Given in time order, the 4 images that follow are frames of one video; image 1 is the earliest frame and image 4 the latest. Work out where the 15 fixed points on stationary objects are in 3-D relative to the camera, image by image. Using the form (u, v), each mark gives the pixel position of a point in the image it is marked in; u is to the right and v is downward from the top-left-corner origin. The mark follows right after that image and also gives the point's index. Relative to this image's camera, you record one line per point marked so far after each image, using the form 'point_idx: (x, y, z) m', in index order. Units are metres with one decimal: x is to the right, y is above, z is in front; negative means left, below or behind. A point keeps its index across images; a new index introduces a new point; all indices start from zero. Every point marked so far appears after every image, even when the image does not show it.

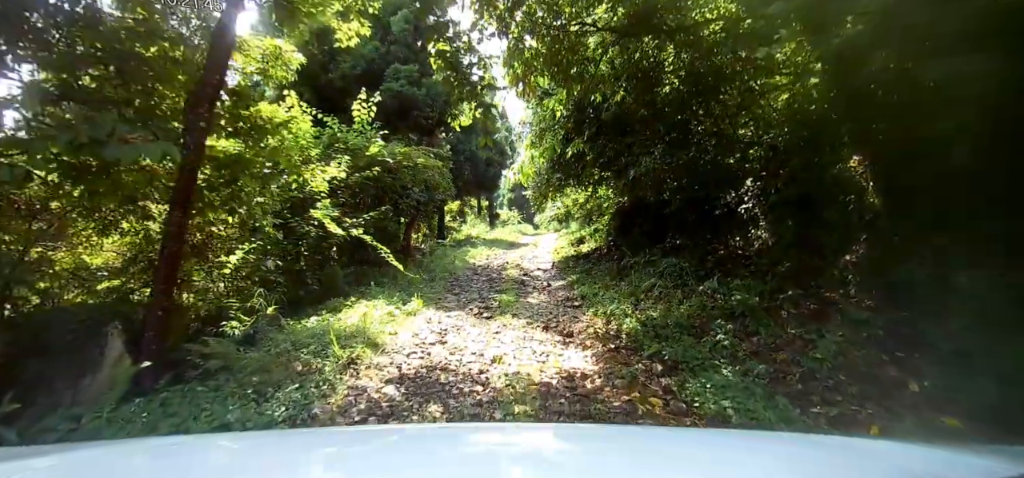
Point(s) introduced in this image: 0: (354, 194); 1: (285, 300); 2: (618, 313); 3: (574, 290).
0: (-2.9, +0.8, +8.2) m
1: (-3.3, -0.9, +6.4) m
2: (+1.4, -1.0, +5.9) m
3: (+1.1, -0.9, +8.1) m
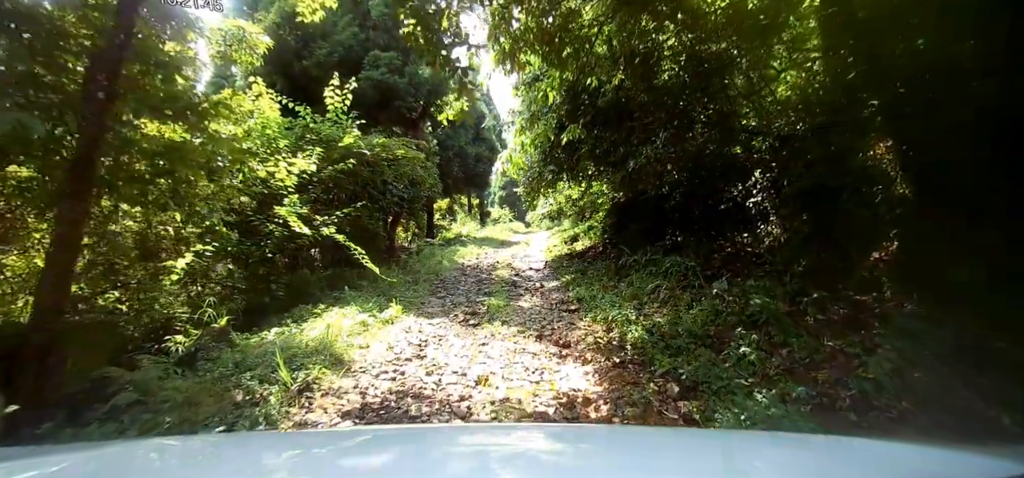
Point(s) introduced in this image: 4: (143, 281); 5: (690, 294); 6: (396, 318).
0: (-3.0, +0.8, +7.4) m
1: (-3.5, -0.9, +5.7) m
2: (+1.2, -0.9, +5.2) m
3: (+0.9, -0.9, +7.5) m
4: (-3.5, -0.4, +4.4) m
5: (+2.3, -0.7, +5.8) m
6: (-1.5, -1.0, +5.7) m
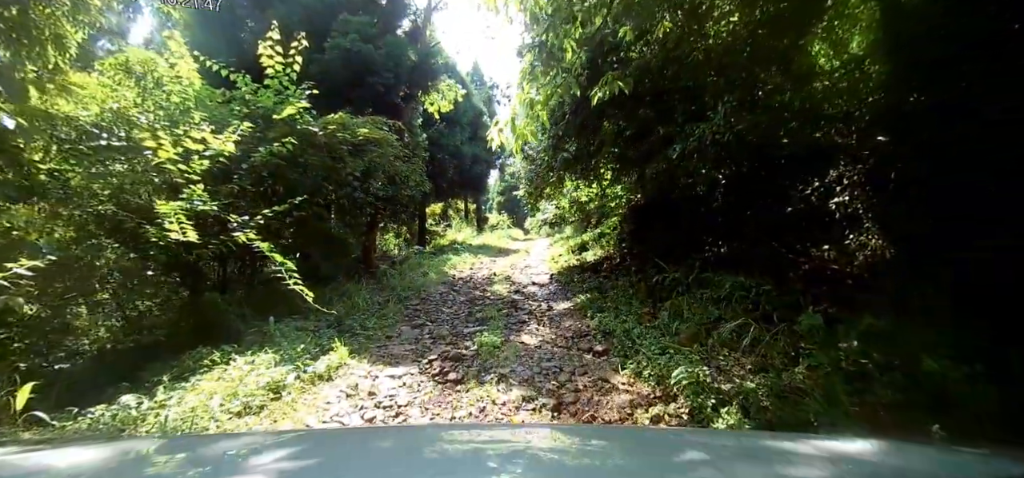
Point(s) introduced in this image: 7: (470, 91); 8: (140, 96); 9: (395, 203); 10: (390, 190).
0: (-3.0, +0.7, +5.5) m
1: (-3.5, -1.0, +3.8) m
2: (+1.3, -1.0, +3.3) m
3: (+0.9, -1.0, +5.5) m
4: (-3.4, -0.5, +2.5) m
5: (+2.3, -0.8, +3.9) m
6: (-1.4, -1.1, +3.8) m
7: (-1.6, +5.6, +17.2) m
8: (-3.5, +1.4, +4.4) m
9: (-2.3, +0.7, +9.0) m
10: (-2.2, +0.9, +8.3) m
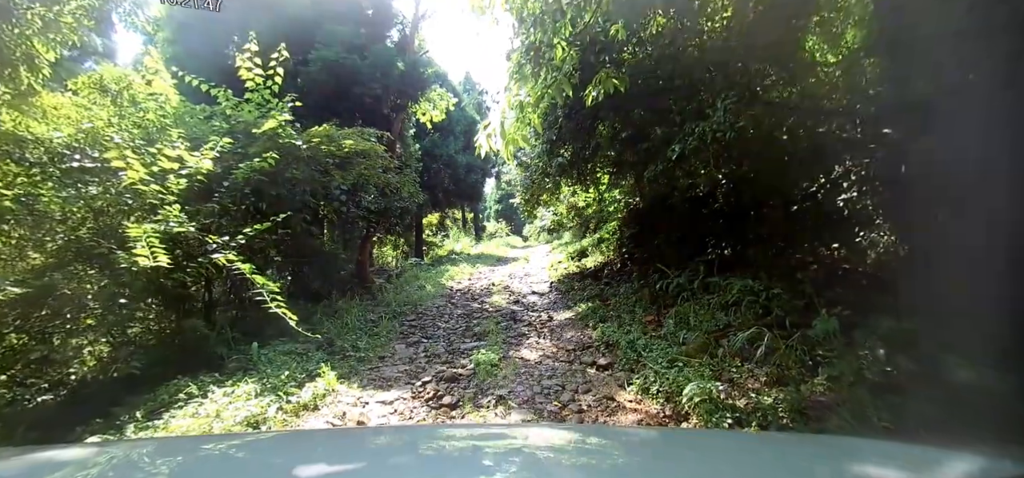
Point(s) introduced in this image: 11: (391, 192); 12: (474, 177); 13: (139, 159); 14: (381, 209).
0: (-3.1, +0.5, +5.3) m
1: (-3.5, -1.2, +3.5) m
2: (+1.2, -1.1, +3.1) m
3: (+0.9, -1.1, +5.3) m
4: (-3.5, -0.7, +2.2) m
5: (+2.3, -0.8, +3.7) m
6: (-1.5, -1.2, +3.5) m
7: (-1.9, +5.2, +17.1) m
8: (-3.6, +1.1, +4.1) m
9: (-2.4, +0.5, +8.8) m
10: (-2.3, +0.6, +8.1) m
11: (-2.2, +0.8, +8.2) m
12: (-1.6, +2.5, +18.4) m
13: (-3.1, +0.7, +3.9) m
14: (-2.4, +0.5, +8.1) m
